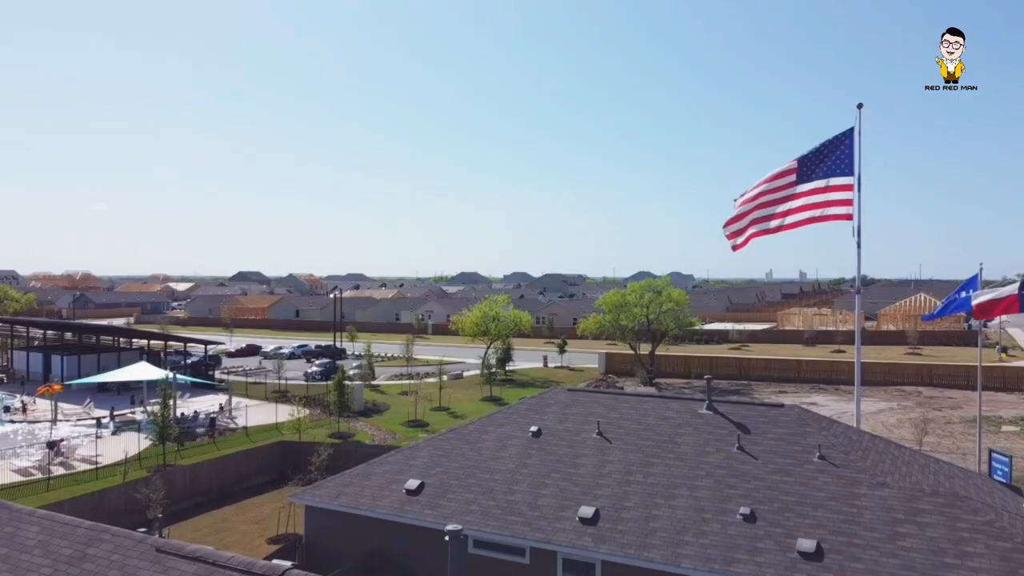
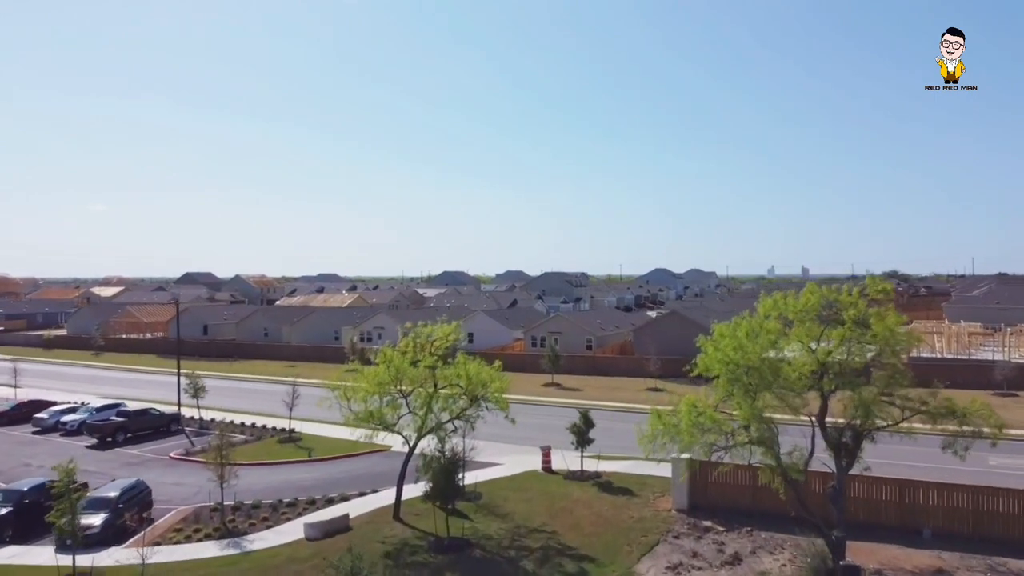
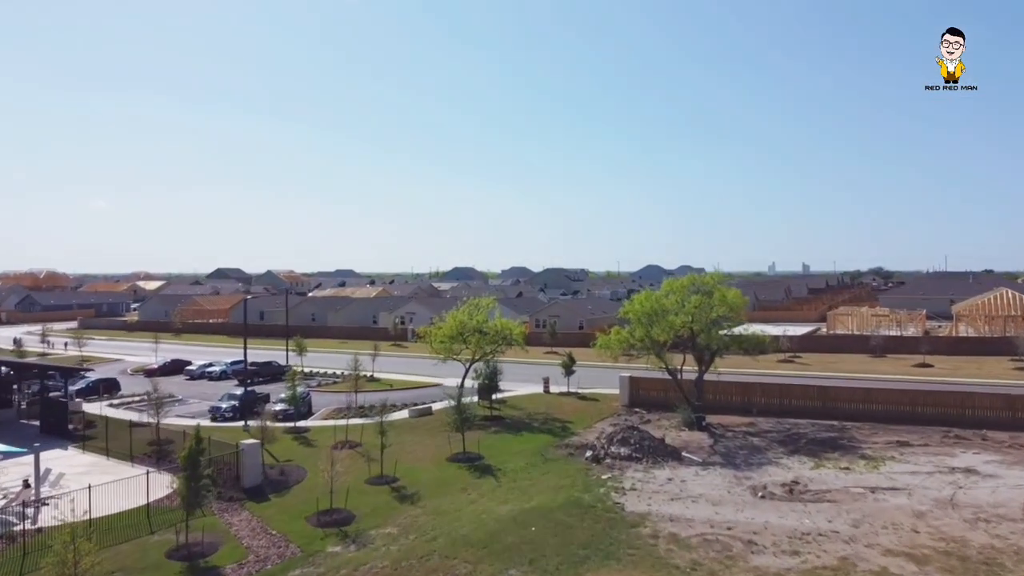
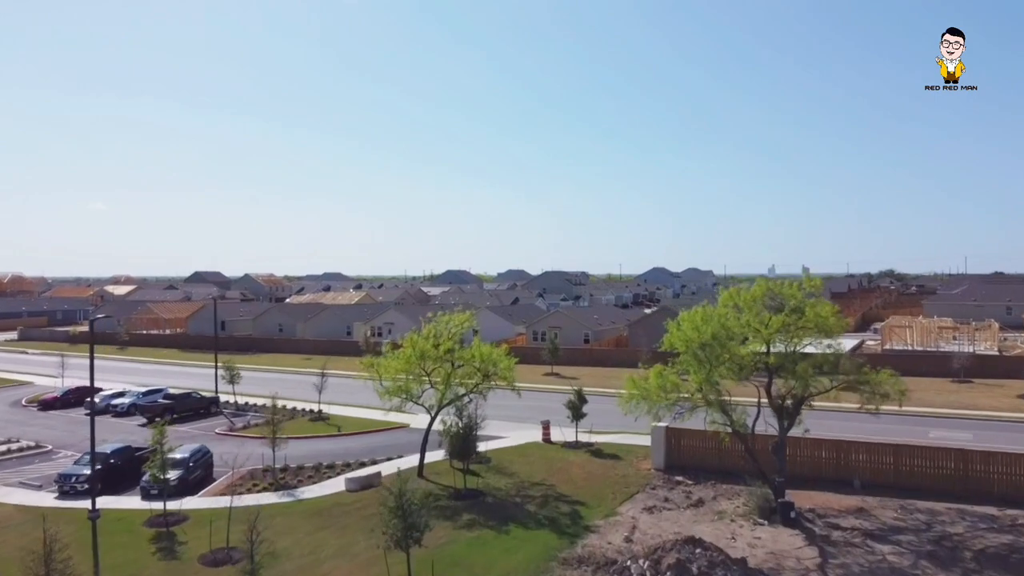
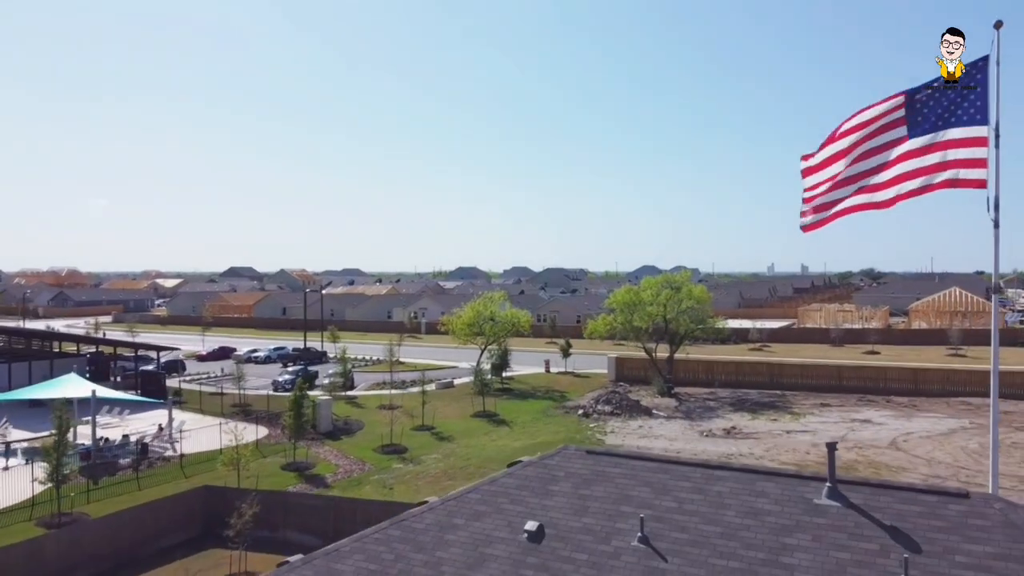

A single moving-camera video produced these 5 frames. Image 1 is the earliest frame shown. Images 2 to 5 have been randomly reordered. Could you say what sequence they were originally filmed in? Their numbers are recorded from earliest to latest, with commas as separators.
5, 3, 4, 2
